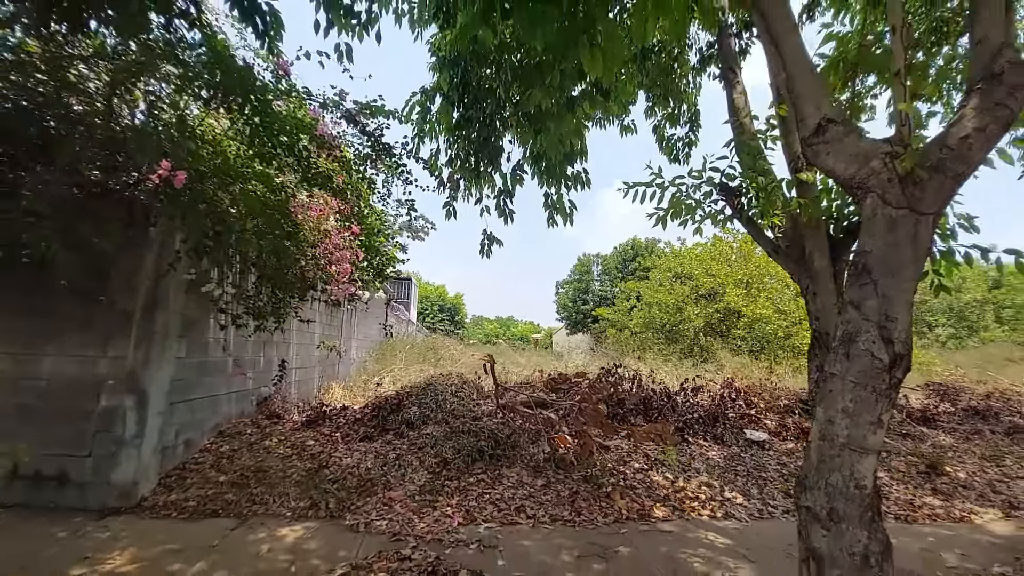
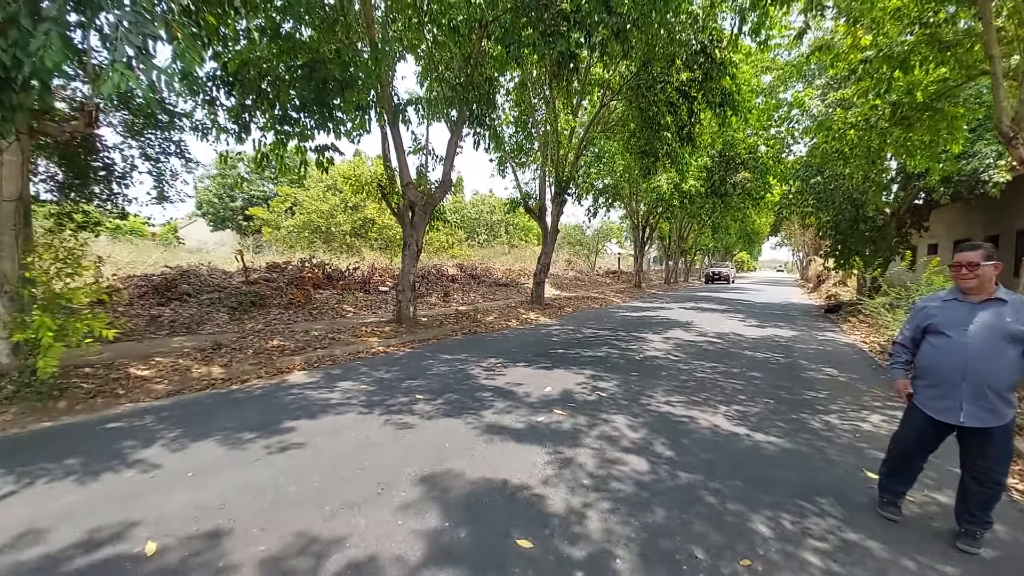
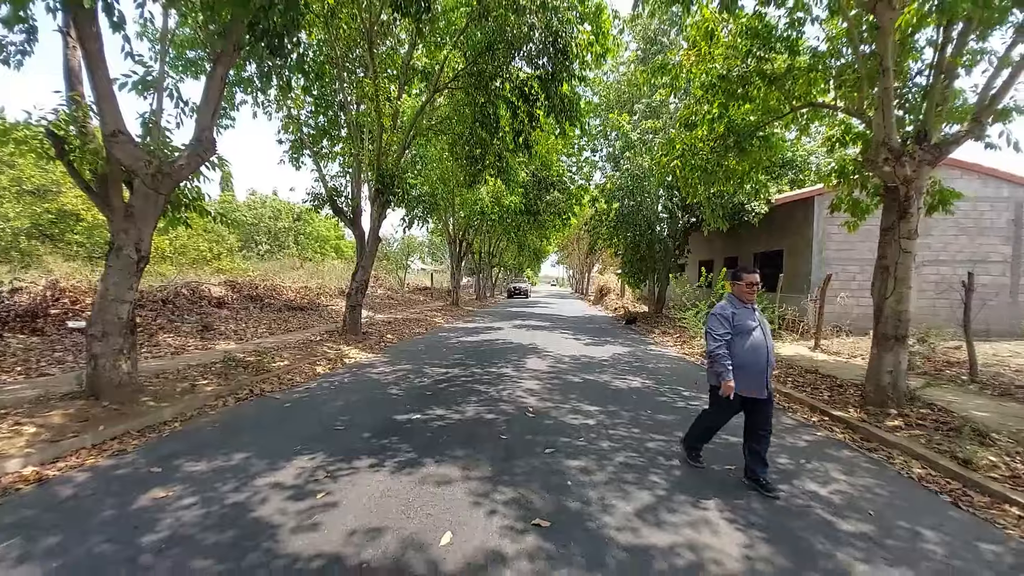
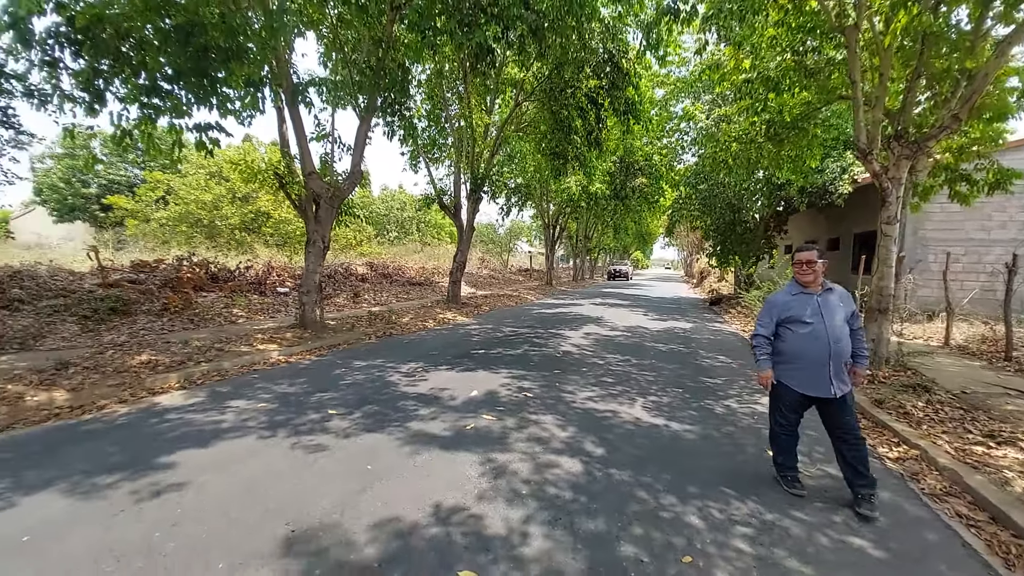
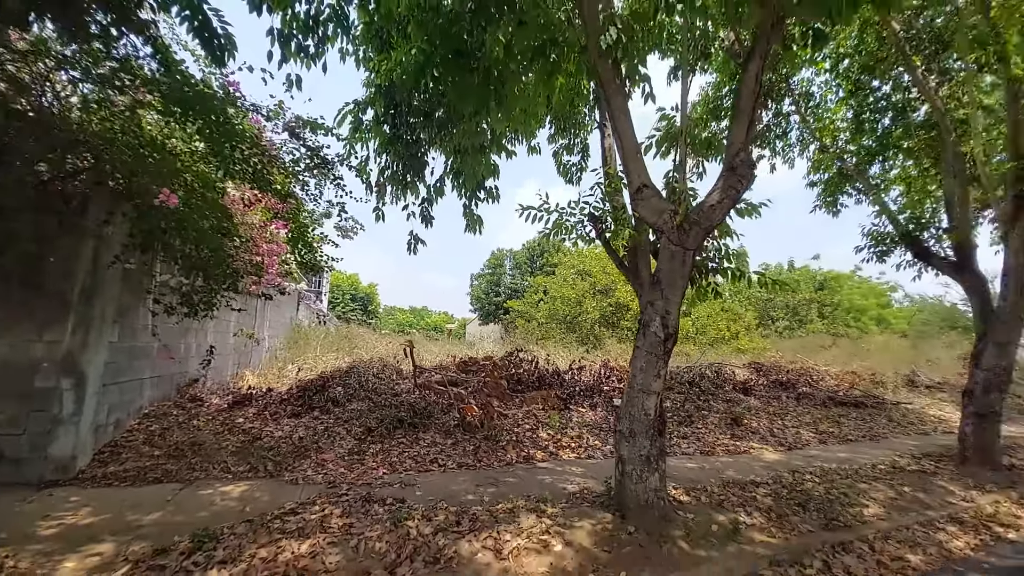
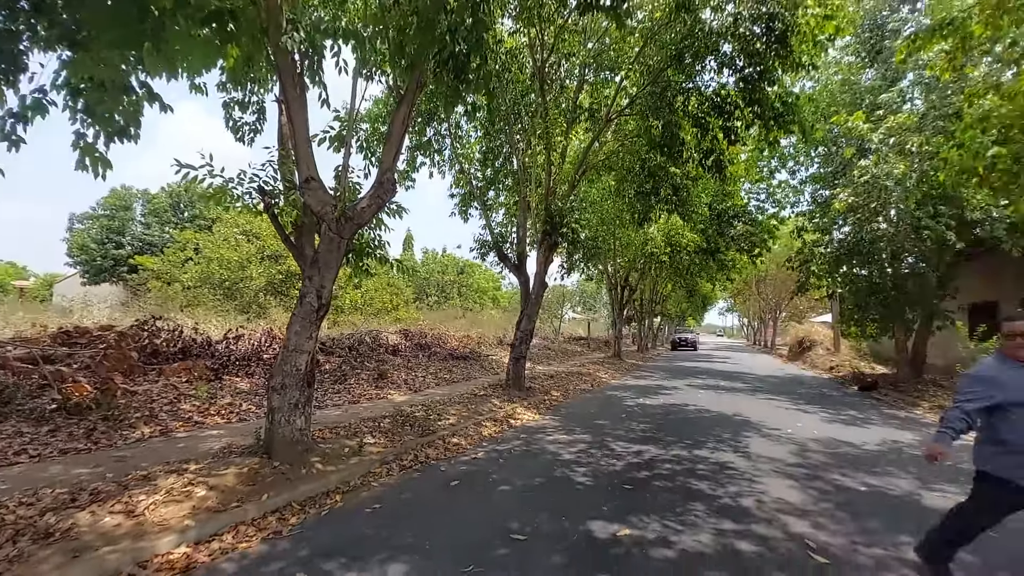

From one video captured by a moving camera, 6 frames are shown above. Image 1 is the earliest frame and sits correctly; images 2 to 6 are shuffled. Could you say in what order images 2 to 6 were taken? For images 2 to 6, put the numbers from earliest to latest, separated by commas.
5, 6, 3, 4, 2
